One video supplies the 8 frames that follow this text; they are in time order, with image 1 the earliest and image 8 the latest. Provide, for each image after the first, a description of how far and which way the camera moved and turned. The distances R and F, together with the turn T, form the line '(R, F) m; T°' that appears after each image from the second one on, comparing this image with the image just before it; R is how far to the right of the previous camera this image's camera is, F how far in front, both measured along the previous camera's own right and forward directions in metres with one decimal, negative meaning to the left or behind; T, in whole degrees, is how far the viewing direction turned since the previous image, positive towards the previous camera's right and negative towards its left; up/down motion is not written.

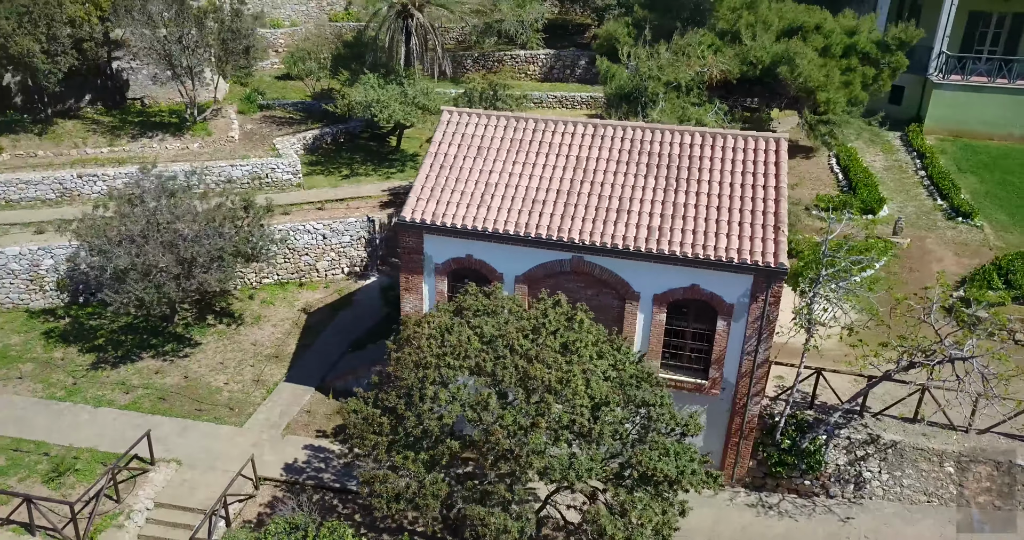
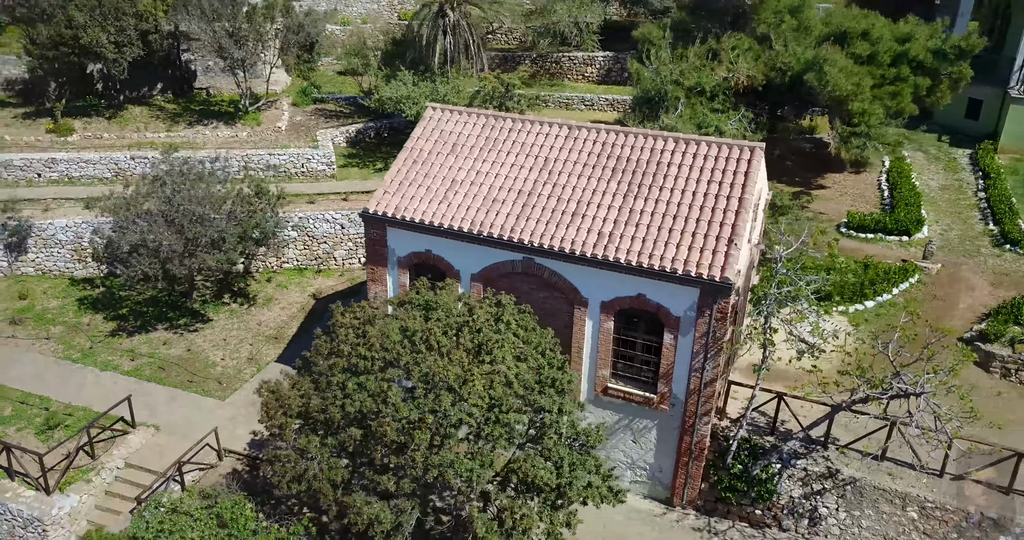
(+3.4, +0.3) m; -8°
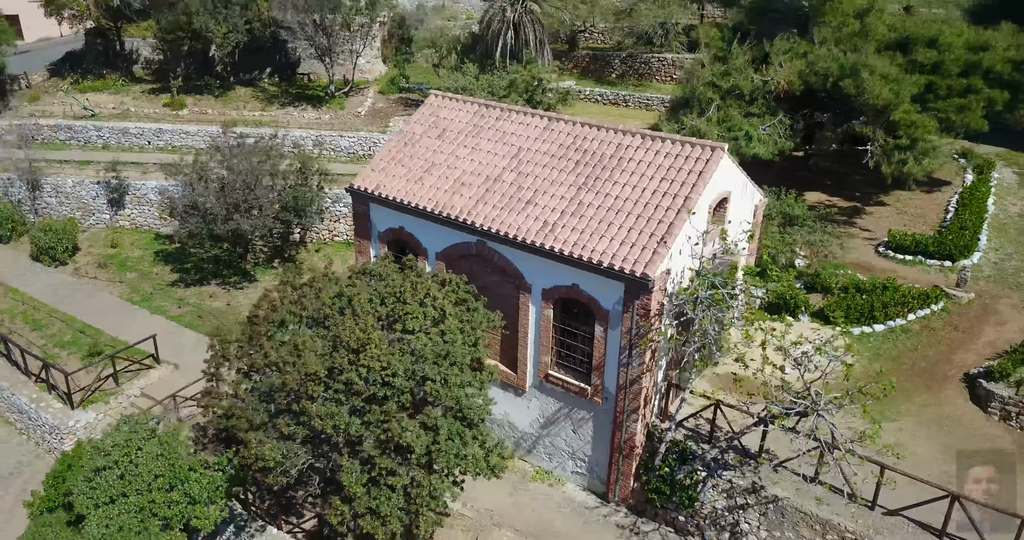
(+4.3, -0.1) m; -12°
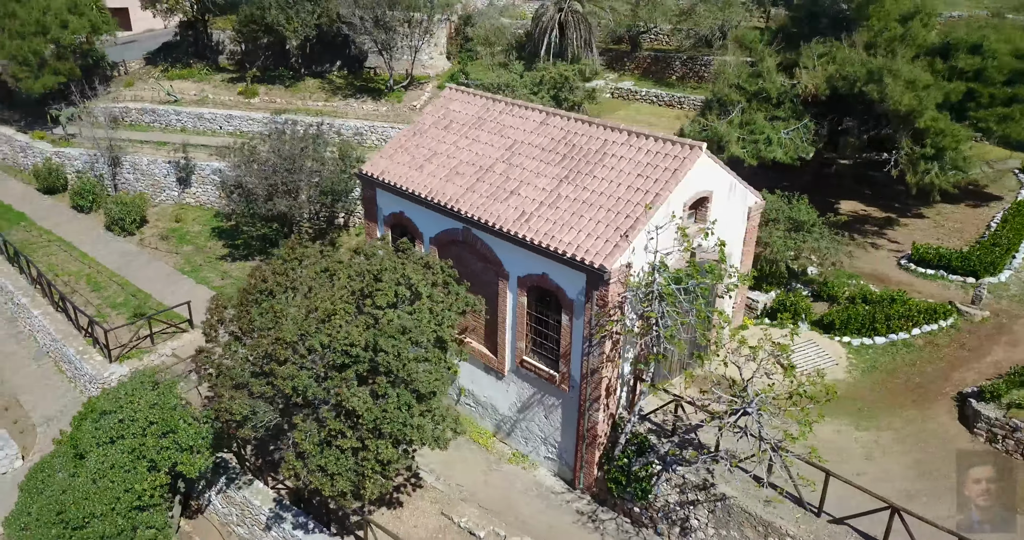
(+2.6, -0.4) m; -7°
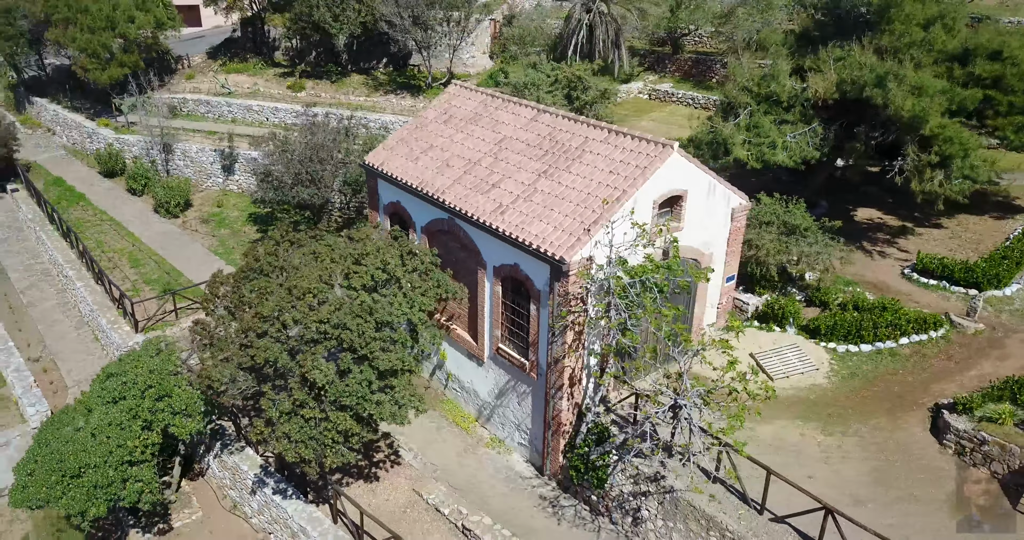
(+2.1, -0.5) m; -5°
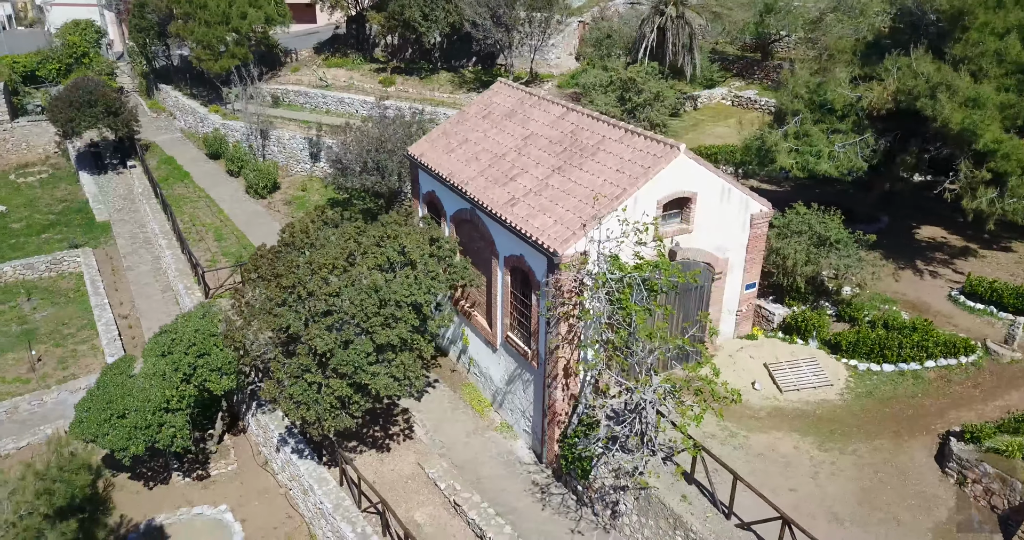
(+2.5, -0.4) m; -9°
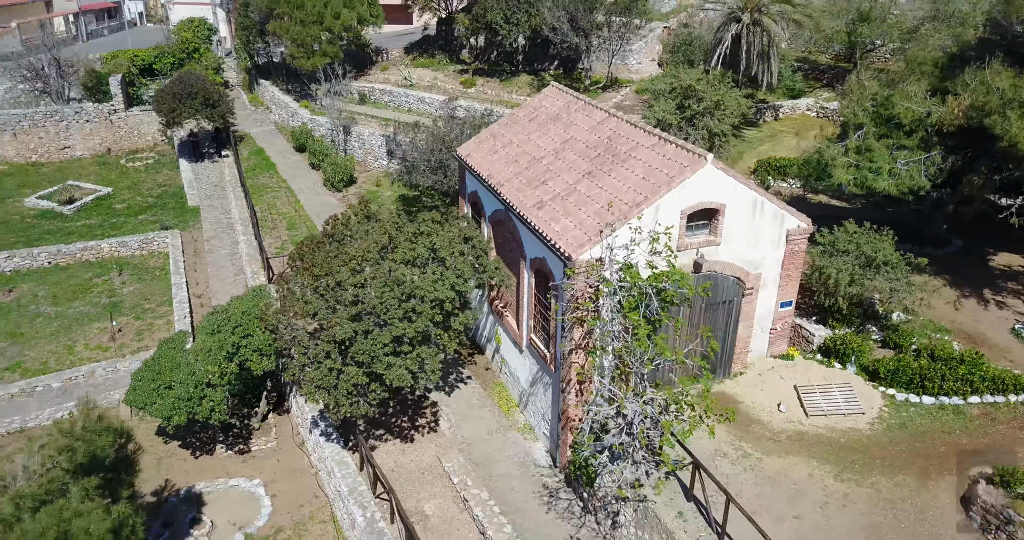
(+1.8, 0.0) m; -8°
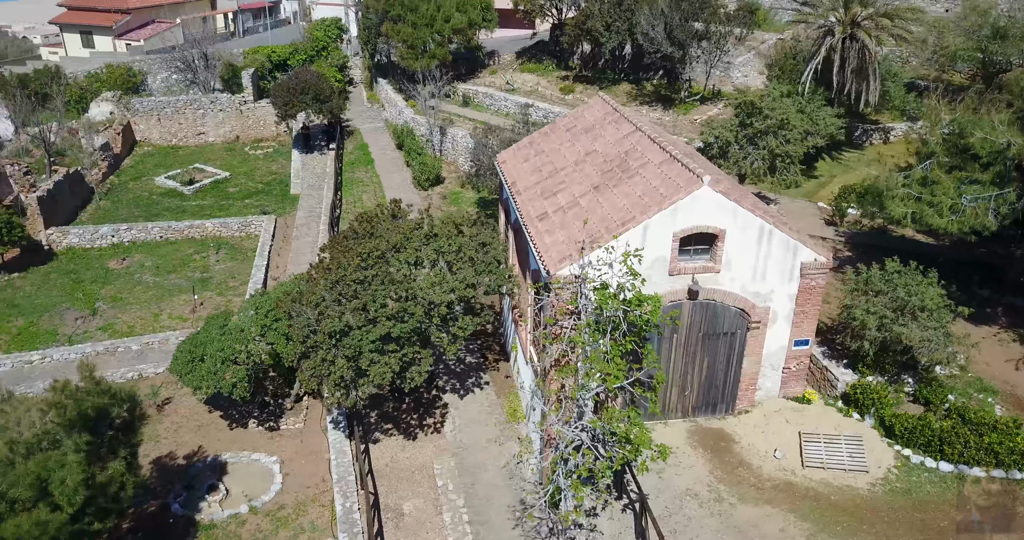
(+3.3, +0.5) m; -11°
